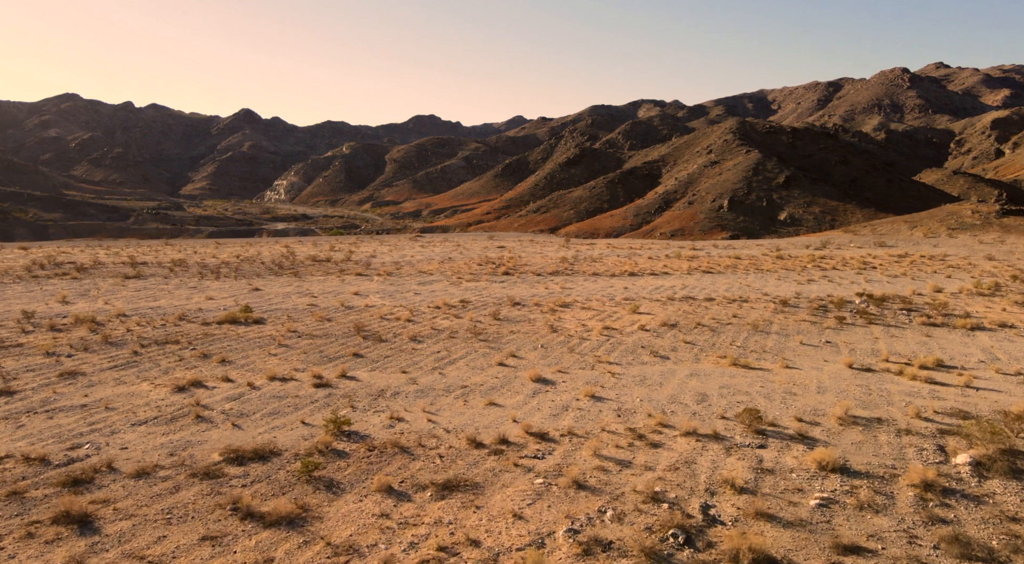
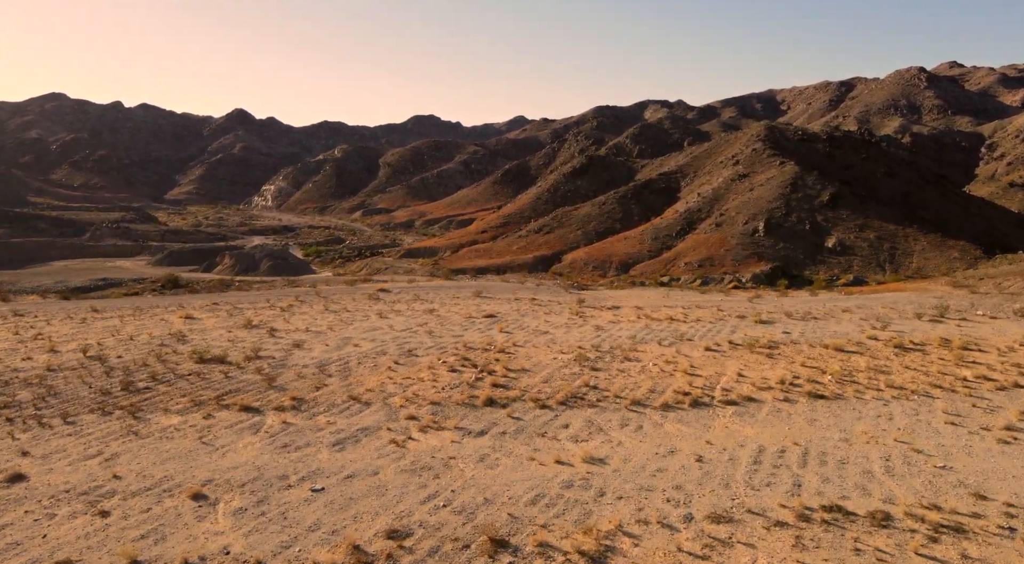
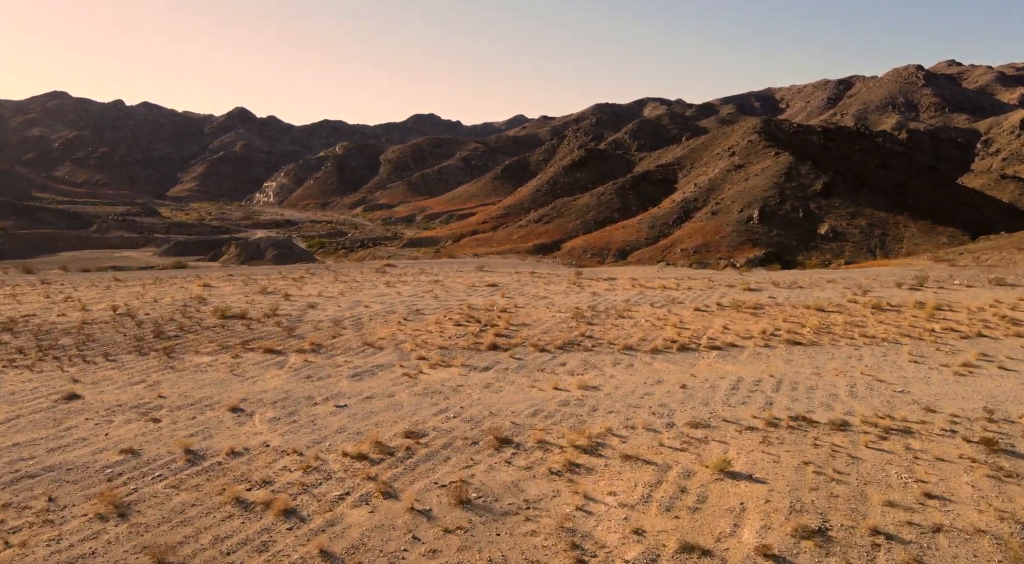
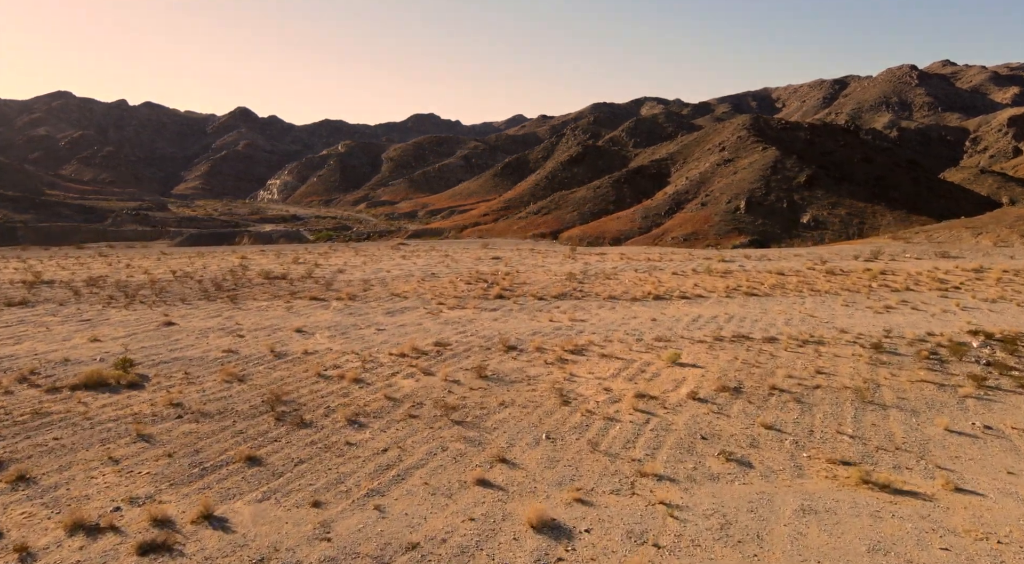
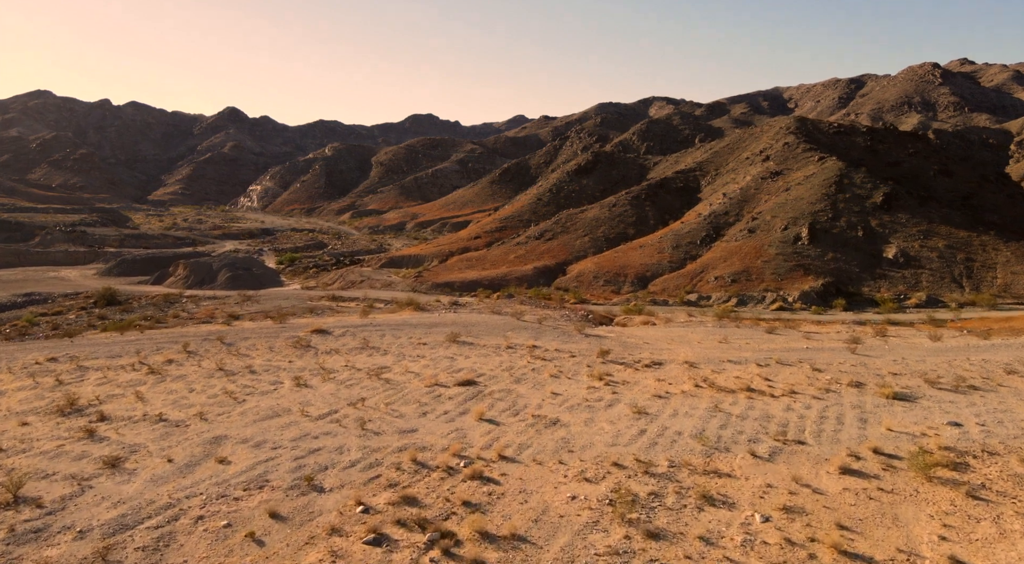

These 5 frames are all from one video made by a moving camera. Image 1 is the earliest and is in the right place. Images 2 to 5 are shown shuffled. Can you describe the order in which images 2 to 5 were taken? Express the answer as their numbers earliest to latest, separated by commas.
4, 3, 2, 5
